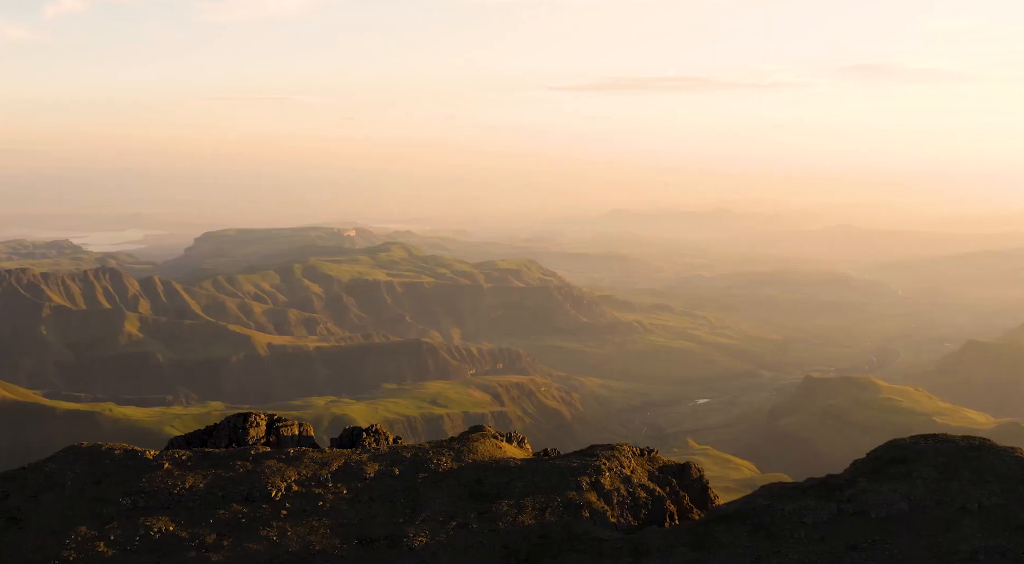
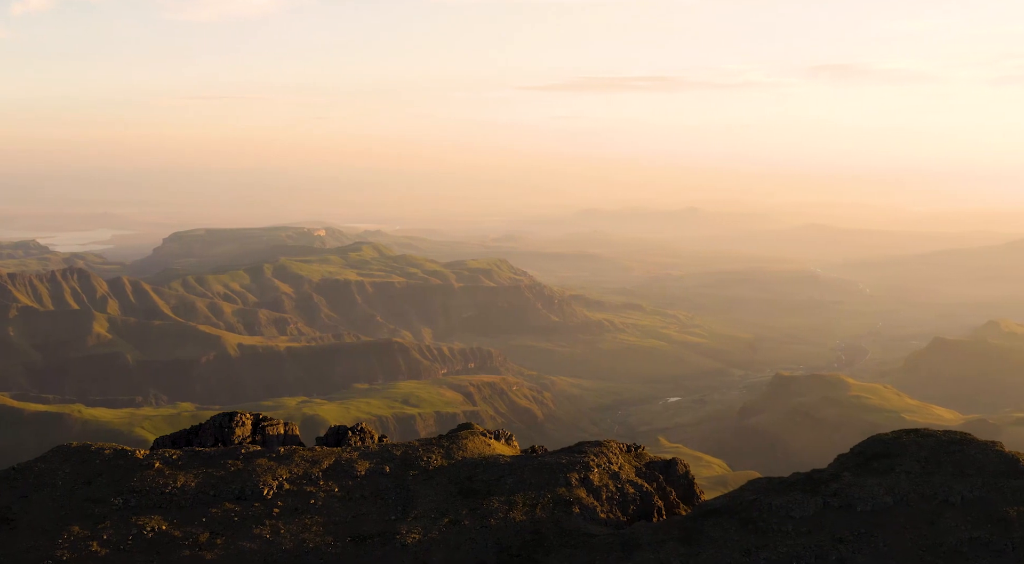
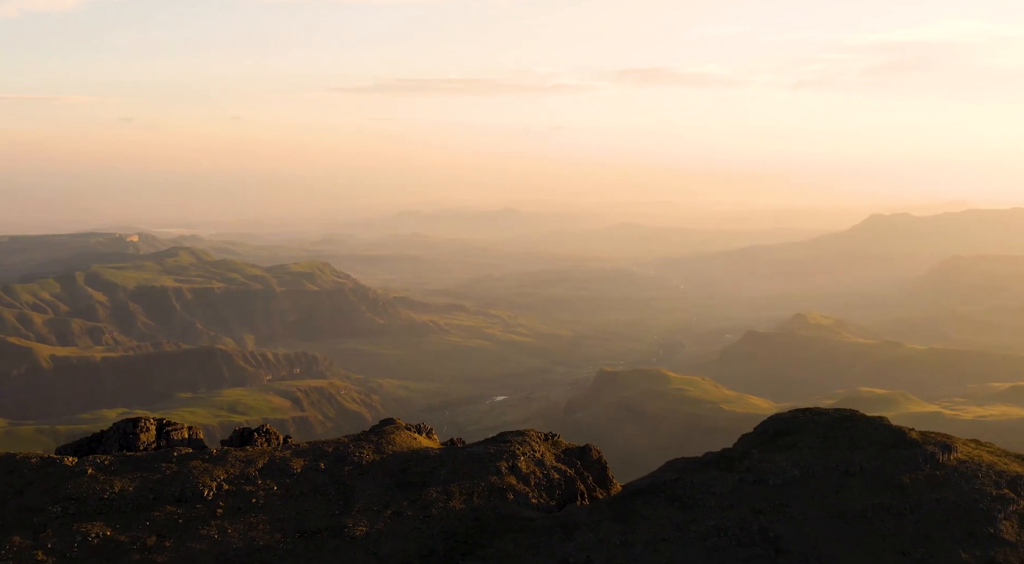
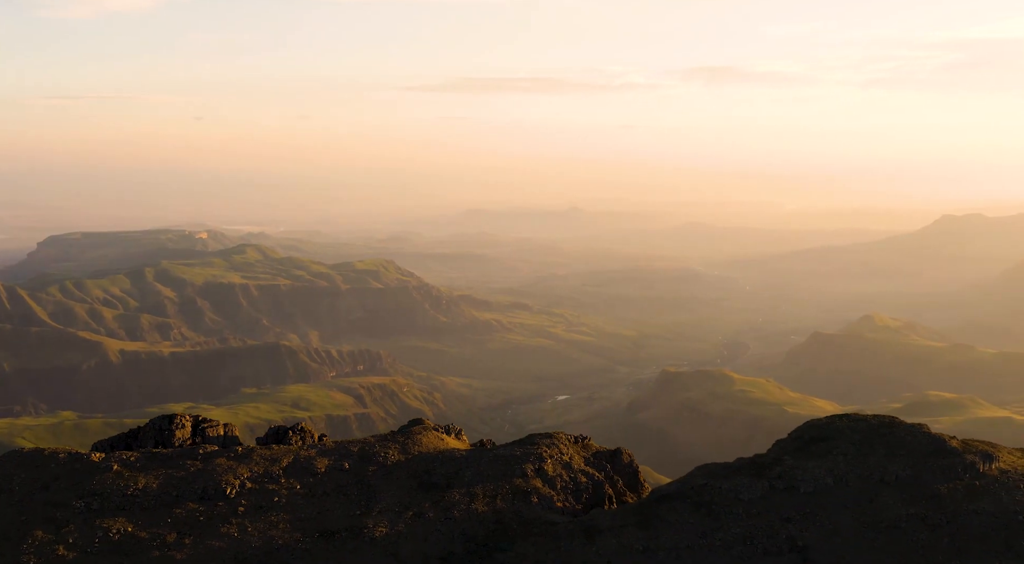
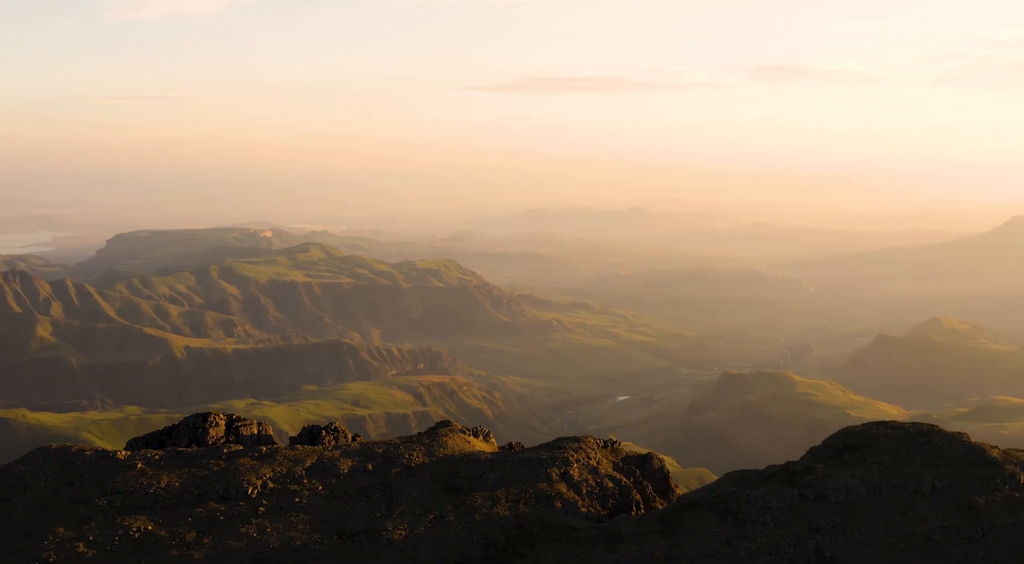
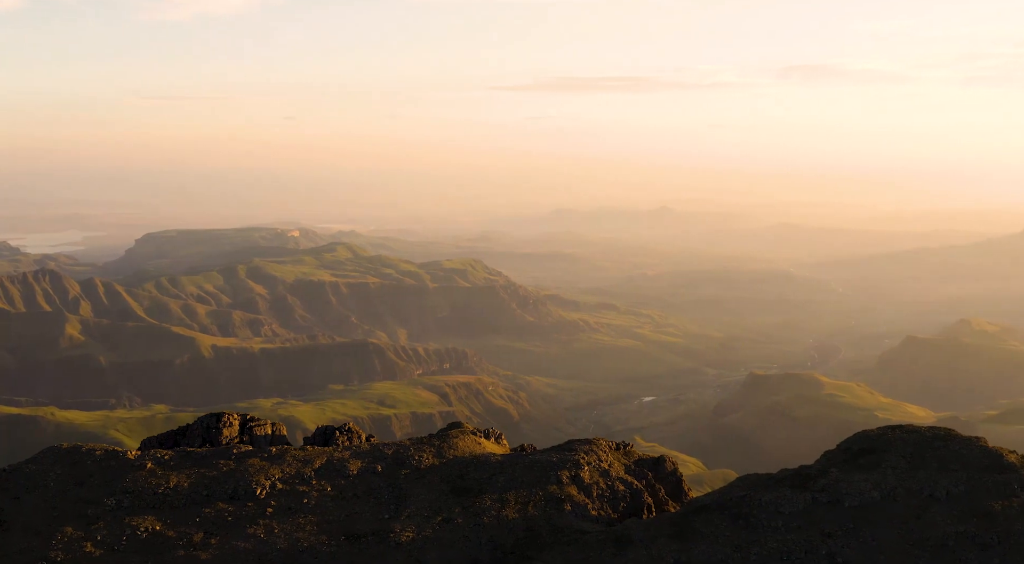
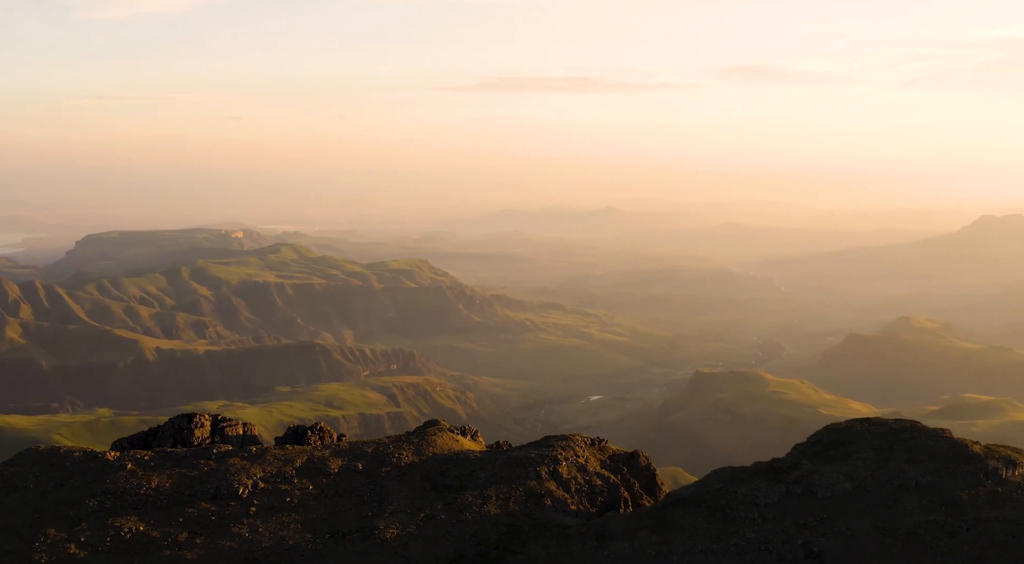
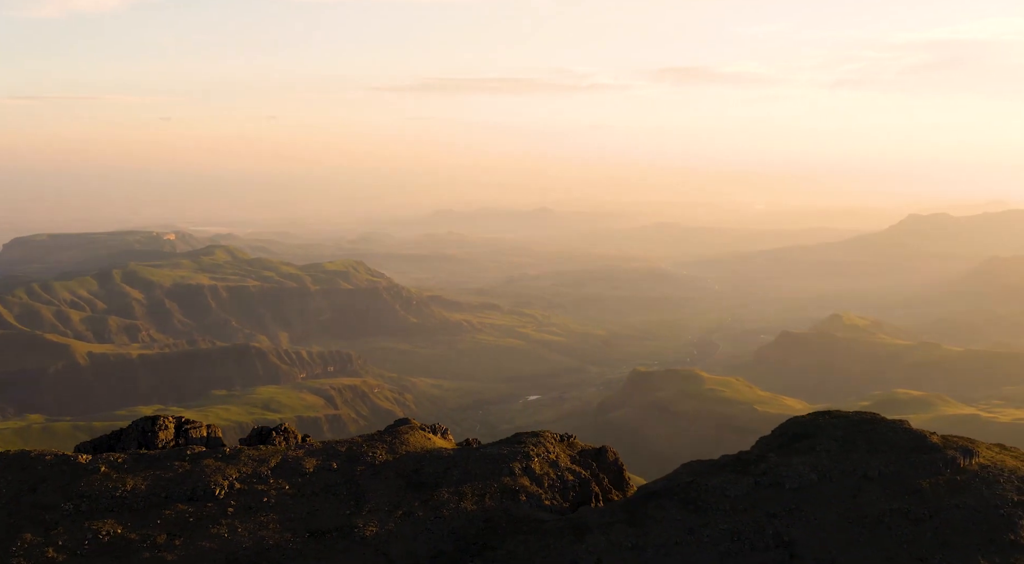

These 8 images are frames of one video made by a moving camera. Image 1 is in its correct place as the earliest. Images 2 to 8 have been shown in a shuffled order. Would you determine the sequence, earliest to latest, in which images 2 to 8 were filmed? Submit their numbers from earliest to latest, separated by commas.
2, 6, 5, 7, 4, 8, 3
